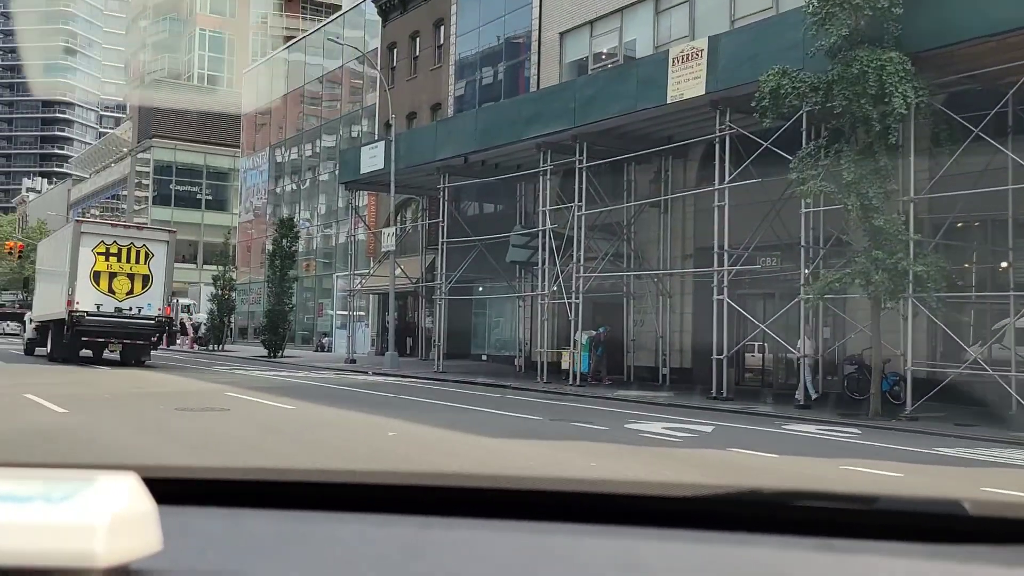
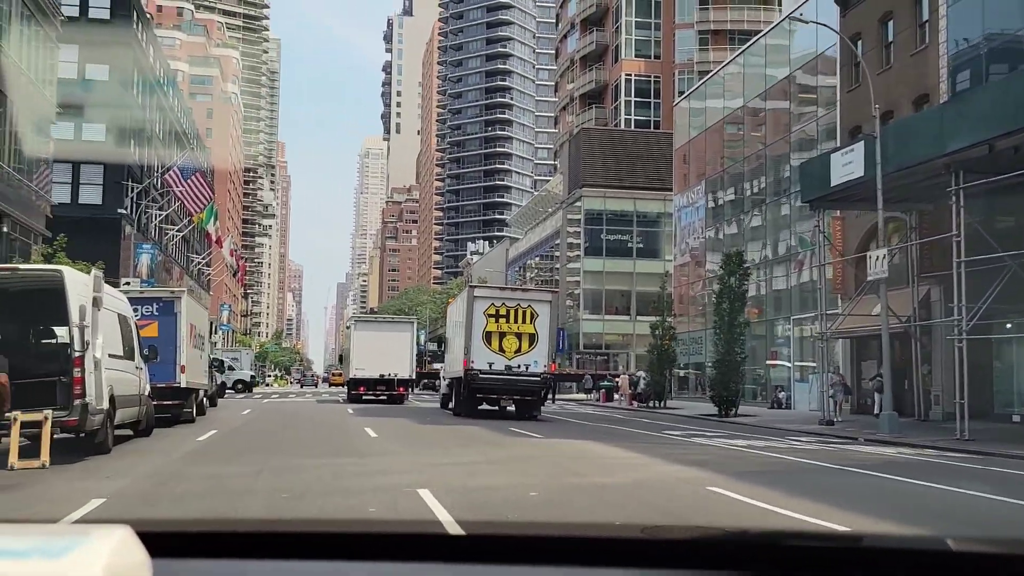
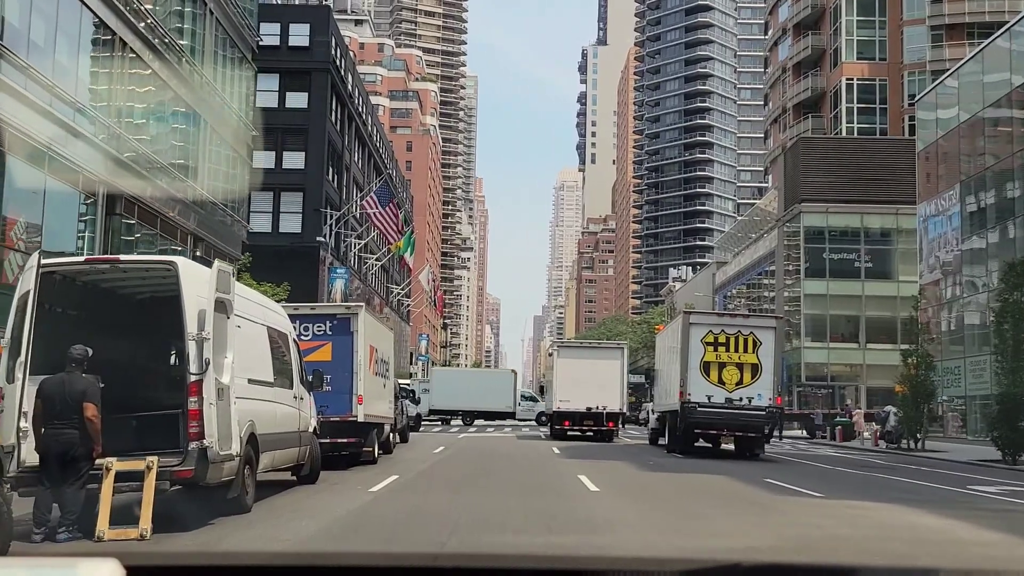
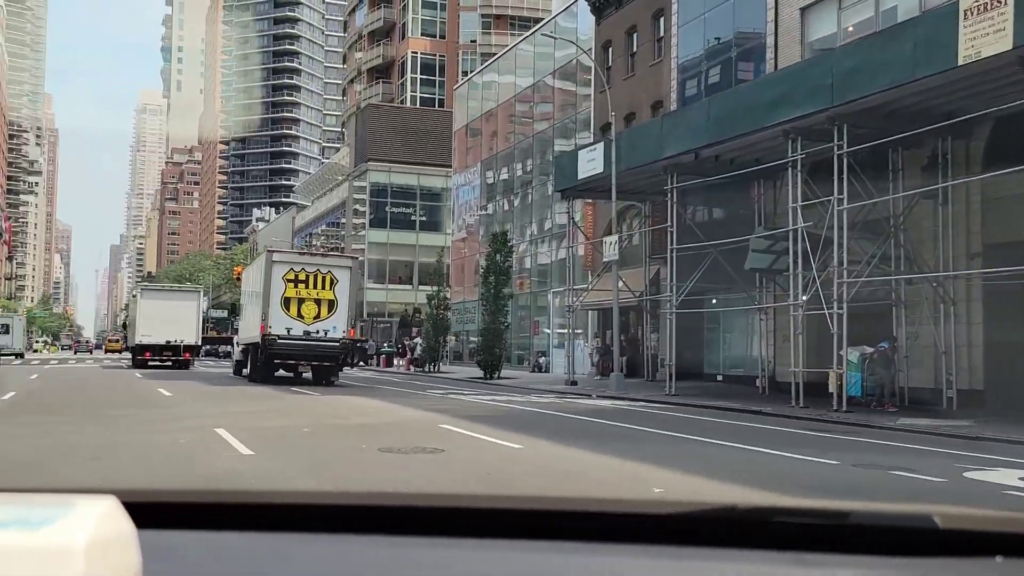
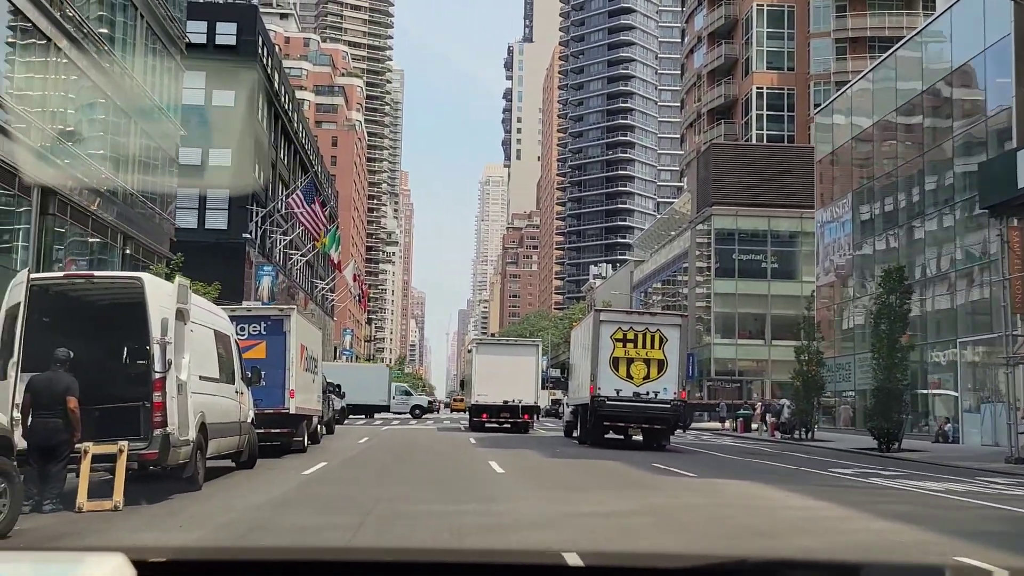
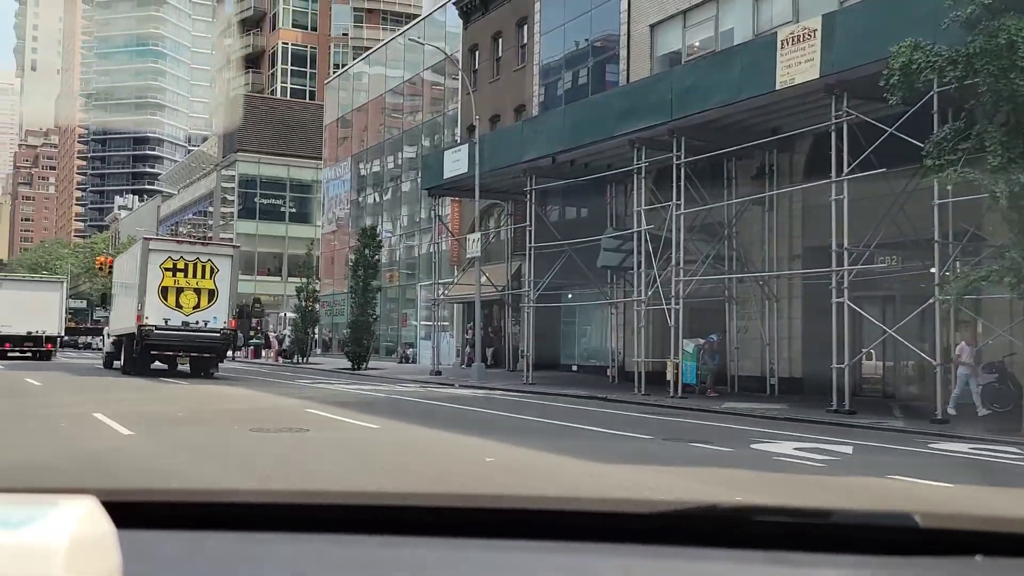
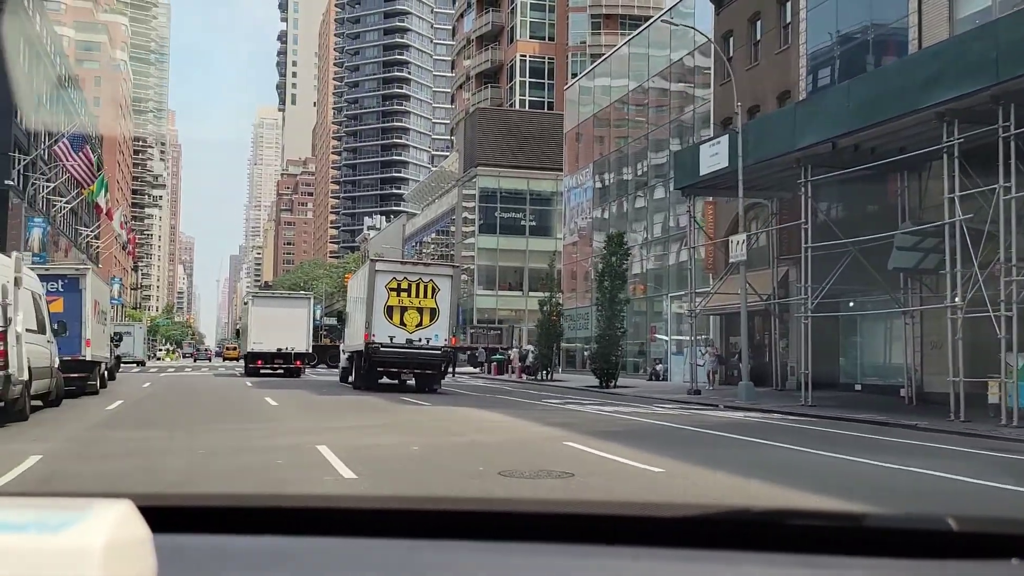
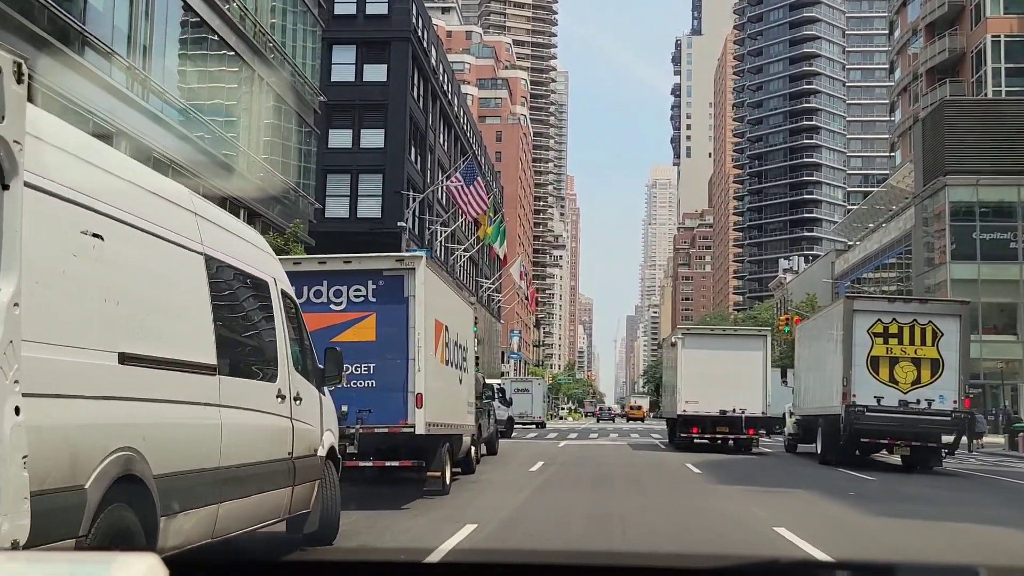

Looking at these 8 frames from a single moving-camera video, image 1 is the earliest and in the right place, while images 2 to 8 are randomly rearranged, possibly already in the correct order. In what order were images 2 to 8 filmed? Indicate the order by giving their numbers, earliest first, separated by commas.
6, 4, 7, 2, 5, 3, 8
